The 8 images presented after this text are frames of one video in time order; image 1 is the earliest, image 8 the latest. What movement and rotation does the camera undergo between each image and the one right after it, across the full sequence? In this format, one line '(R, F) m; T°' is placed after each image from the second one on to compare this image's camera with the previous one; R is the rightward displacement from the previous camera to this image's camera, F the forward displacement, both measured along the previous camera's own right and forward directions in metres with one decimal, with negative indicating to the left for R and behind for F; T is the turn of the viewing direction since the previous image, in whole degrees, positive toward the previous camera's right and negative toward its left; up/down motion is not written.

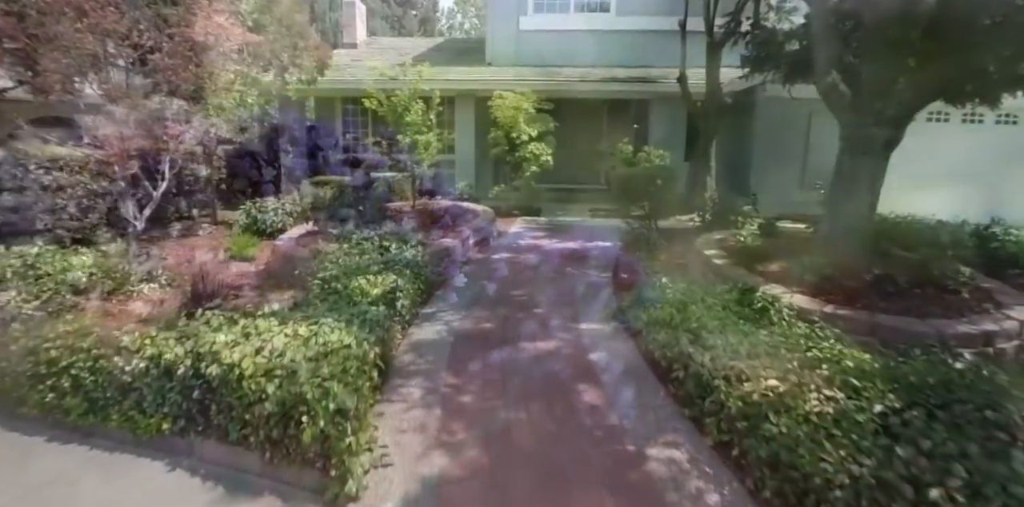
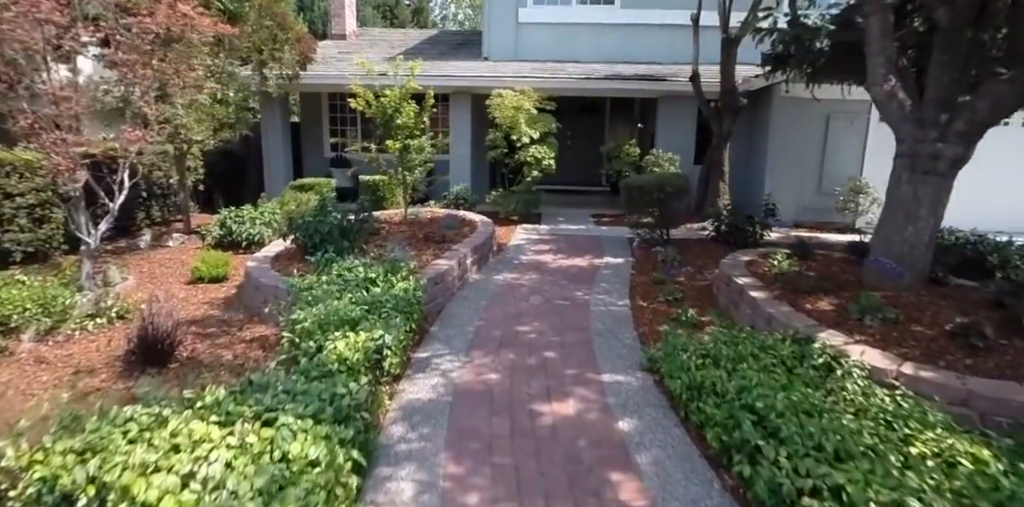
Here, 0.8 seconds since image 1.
(-0.1, +0.7) m; +1°
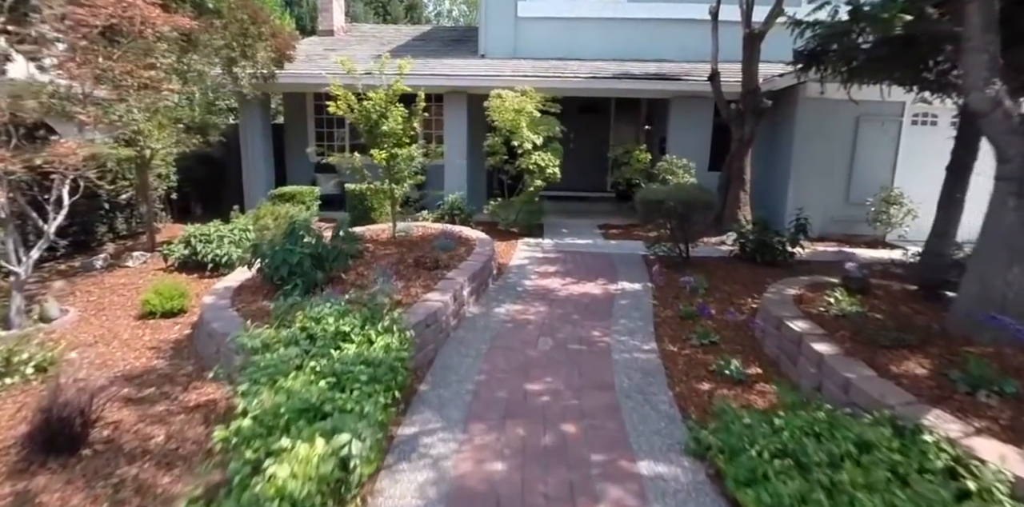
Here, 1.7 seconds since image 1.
(-0.1, +0.8) m; 0°
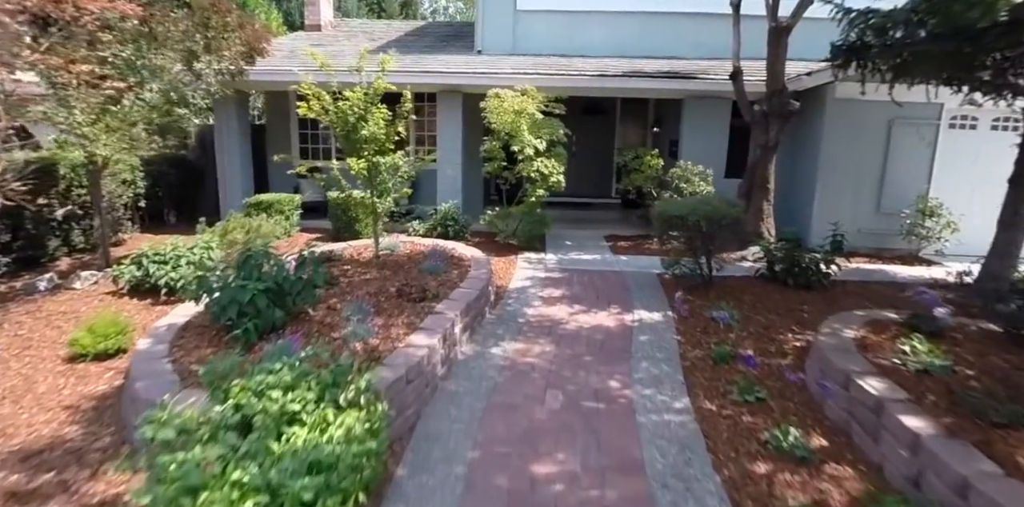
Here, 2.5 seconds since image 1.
(0.0, +0.8) m; 0°
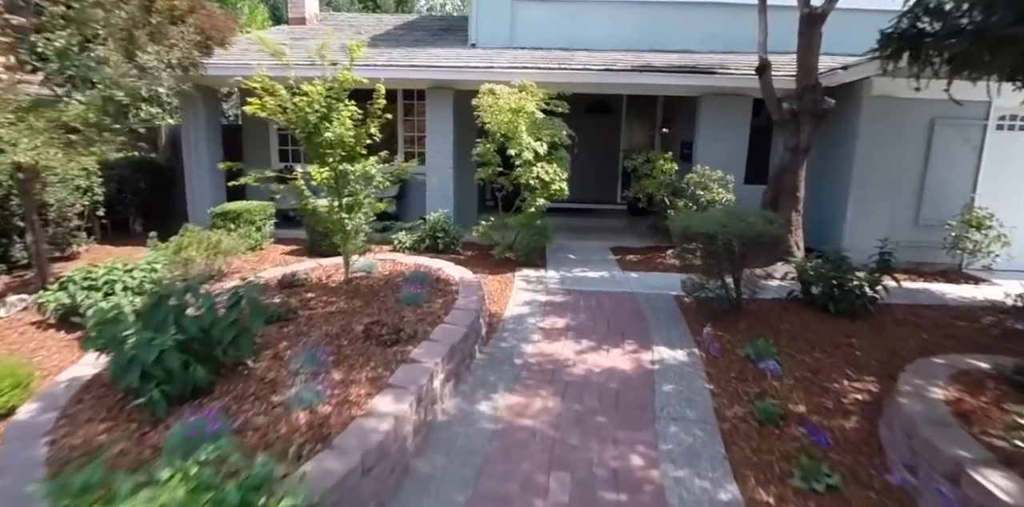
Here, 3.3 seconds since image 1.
(0.0, +0.8) m; 0°
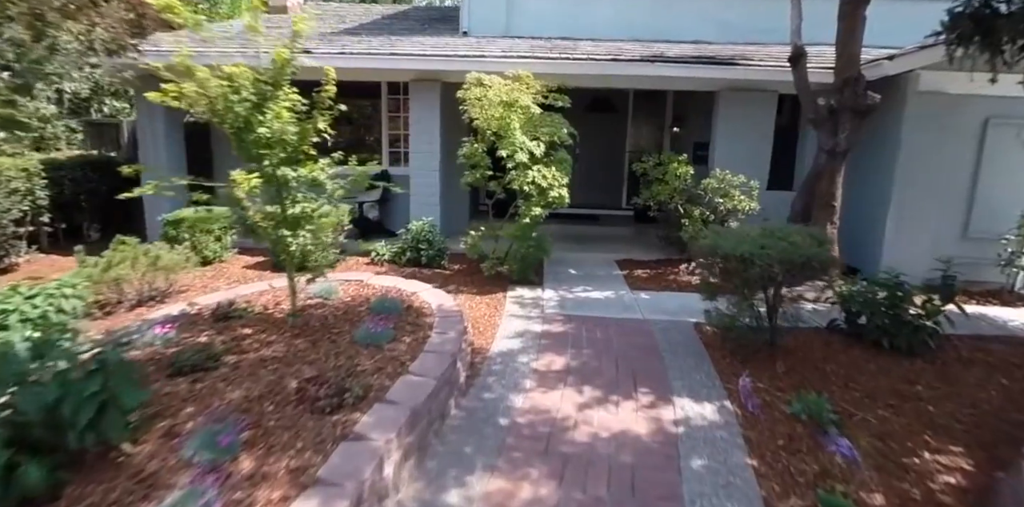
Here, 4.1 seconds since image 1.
(+0.1, +0.9) m; 0°
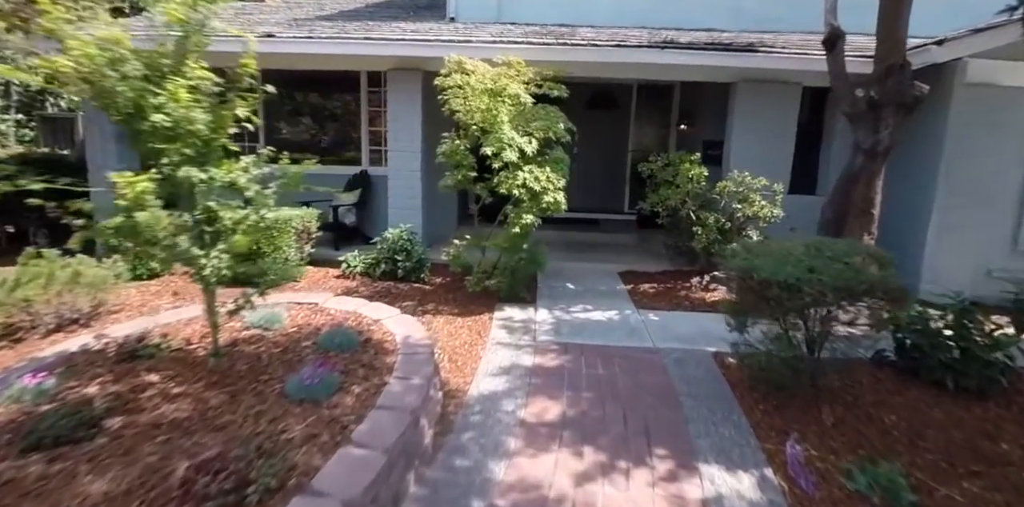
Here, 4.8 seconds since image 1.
(+0.1, +0.8) m; 0°
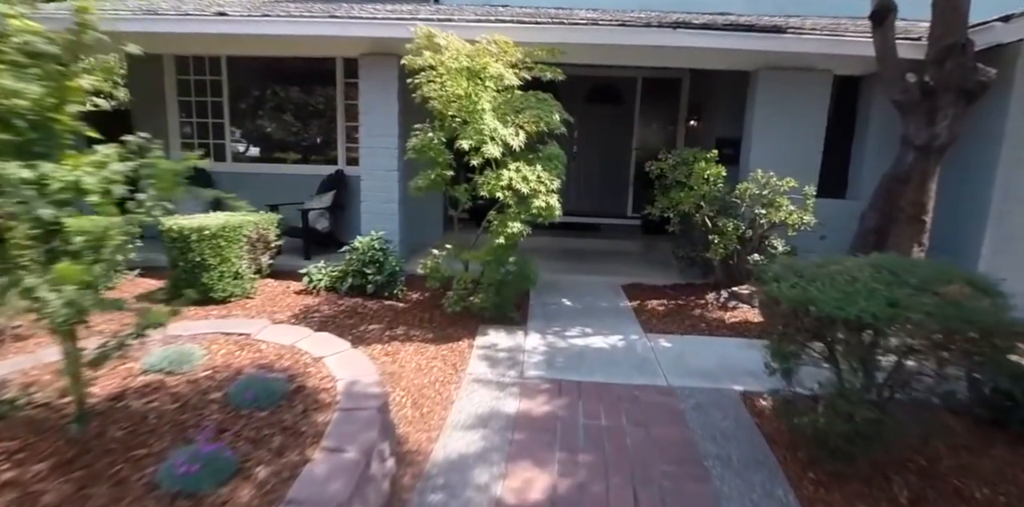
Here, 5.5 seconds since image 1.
(+0.1, +0.8) m; 0°
